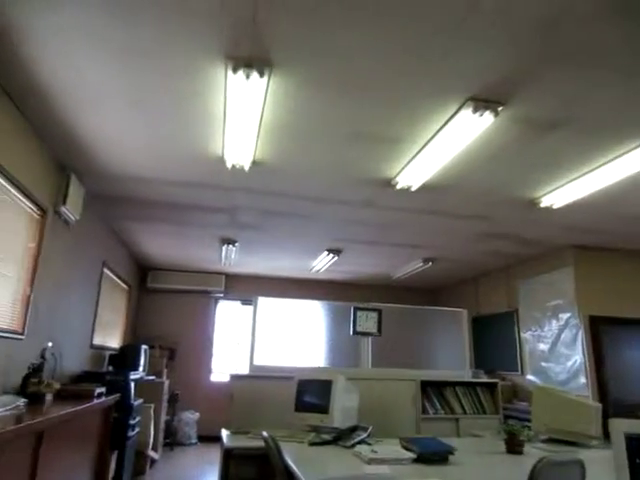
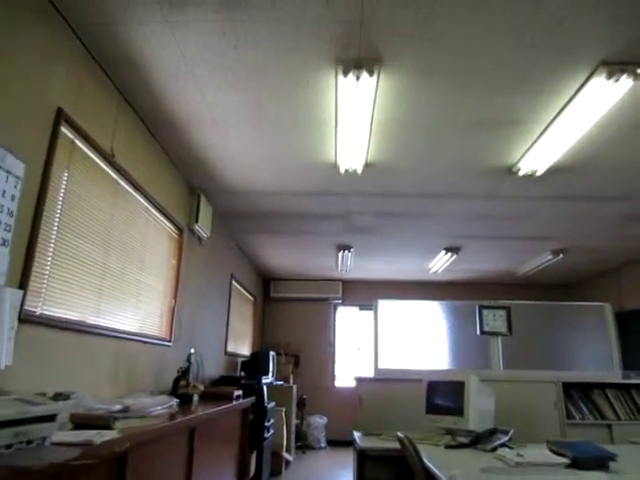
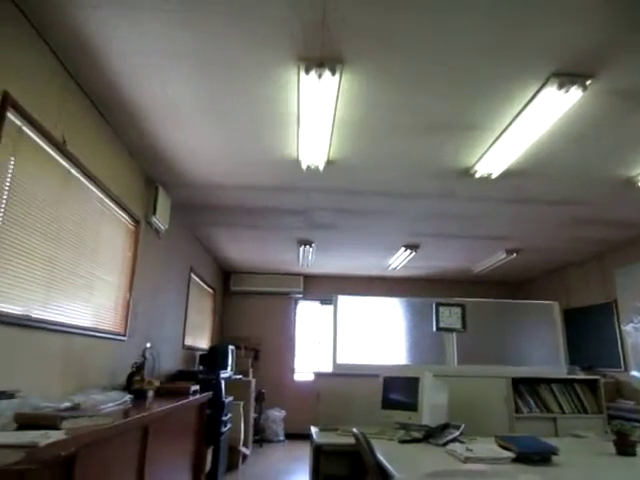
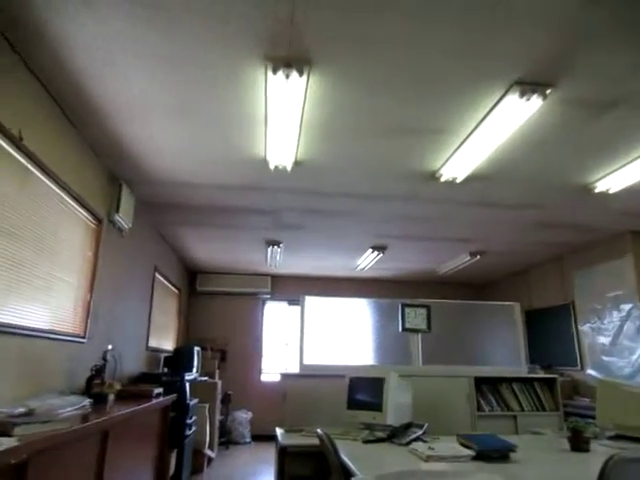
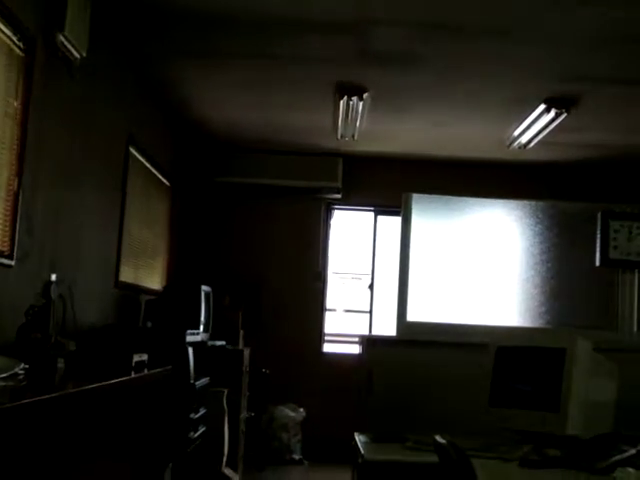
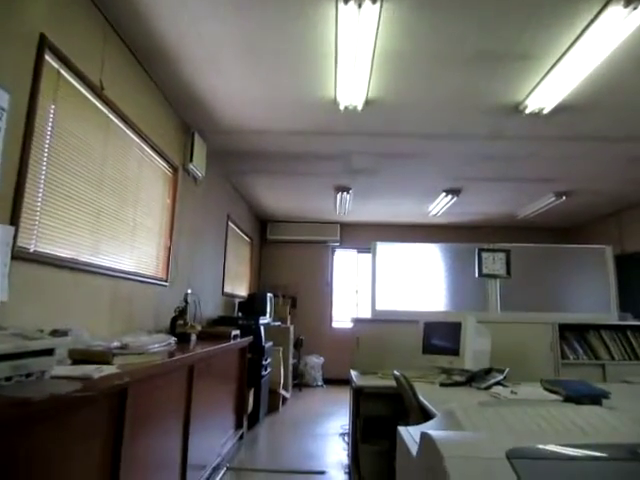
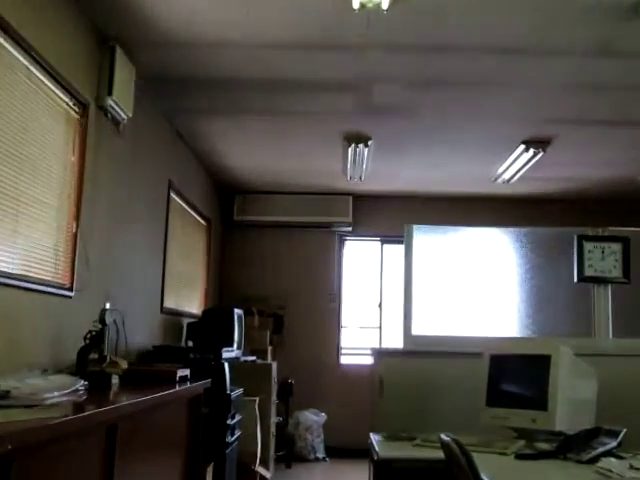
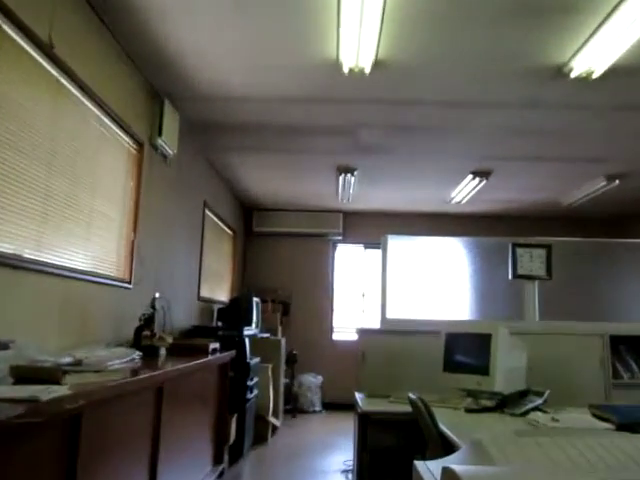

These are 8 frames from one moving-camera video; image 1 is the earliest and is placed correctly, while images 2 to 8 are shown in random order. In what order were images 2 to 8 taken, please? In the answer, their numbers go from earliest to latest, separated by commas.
4, 3, 2, 6, 8, 7, 5
